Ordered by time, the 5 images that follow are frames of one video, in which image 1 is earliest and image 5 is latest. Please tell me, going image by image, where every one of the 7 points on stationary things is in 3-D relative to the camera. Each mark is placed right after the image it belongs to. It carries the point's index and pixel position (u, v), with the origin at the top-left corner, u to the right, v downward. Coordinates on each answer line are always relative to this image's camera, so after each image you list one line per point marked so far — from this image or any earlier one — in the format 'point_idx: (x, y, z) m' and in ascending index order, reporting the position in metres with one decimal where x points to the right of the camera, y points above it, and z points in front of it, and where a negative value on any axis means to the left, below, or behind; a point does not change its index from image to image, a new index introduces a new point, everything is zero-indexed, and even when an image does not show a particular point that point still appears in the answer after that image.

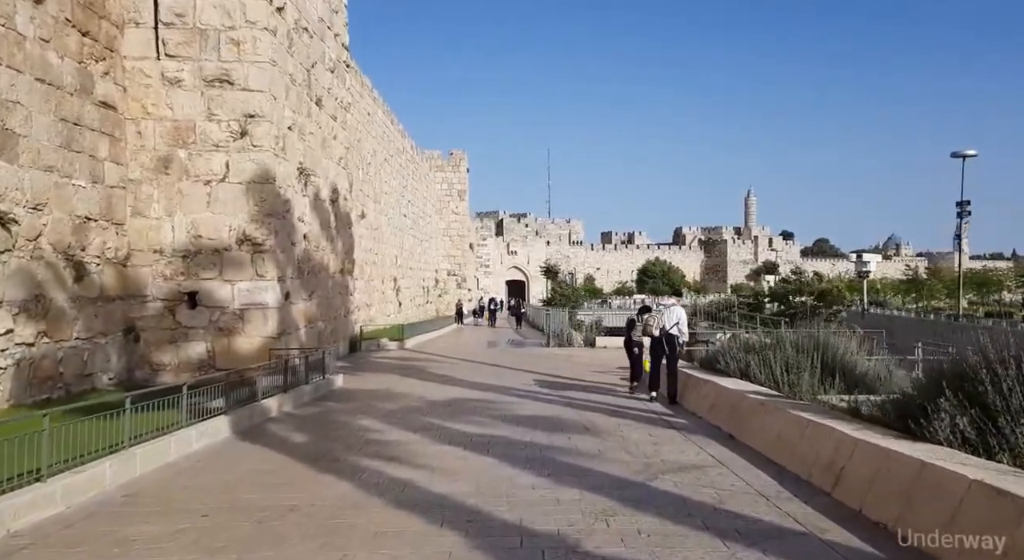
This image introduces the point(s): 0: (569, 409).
0: (+0.6, -1.2, +6.8) m
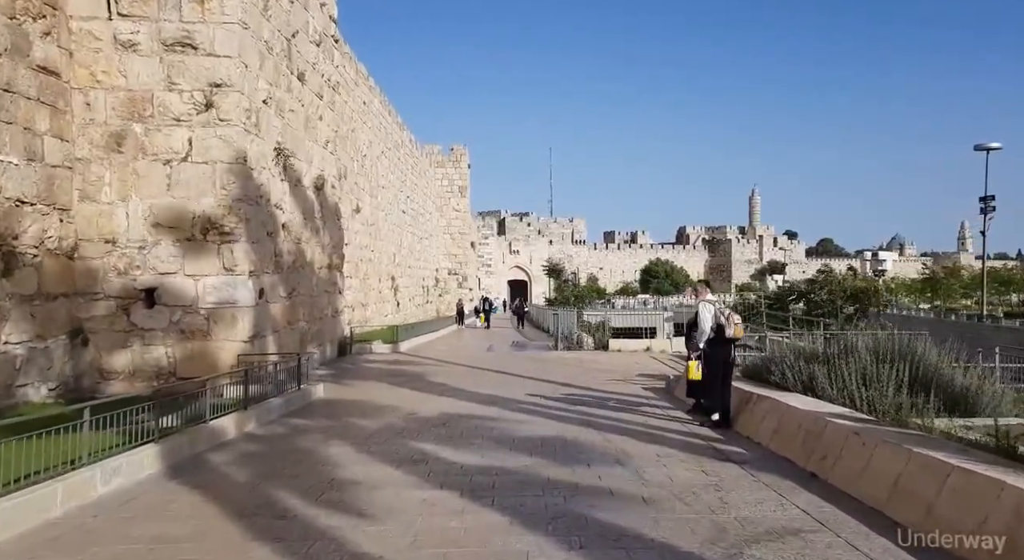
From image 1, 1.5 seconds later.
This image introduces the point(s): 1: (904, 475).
0: (+0.6, -1.2, +5.5) m
1: (+1.8, -0.9, +3.3) m
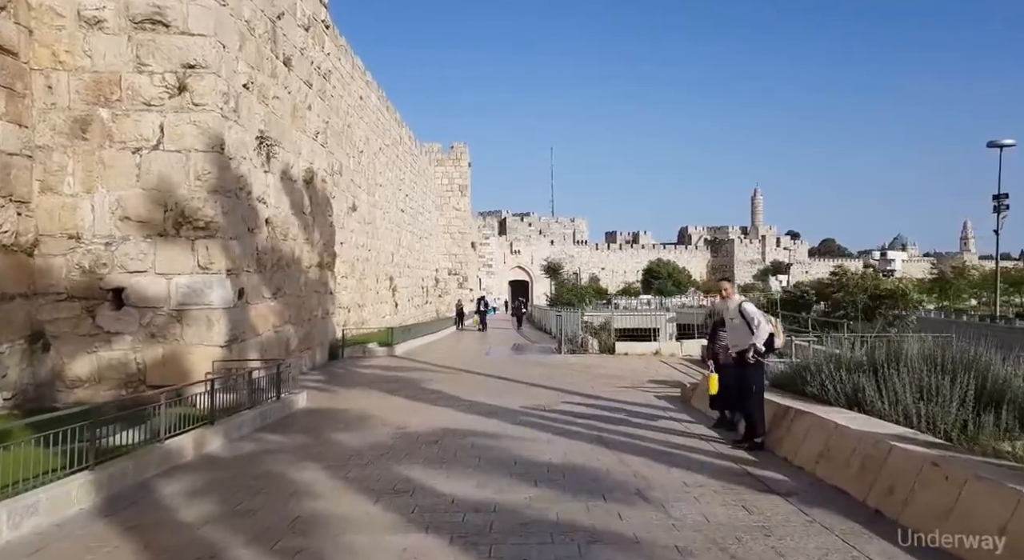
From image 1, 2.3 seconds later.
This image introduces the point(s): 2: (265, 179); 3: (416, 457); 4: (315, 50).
0: (+0.7, -1.2, +4.8) m
1: (+1.8, -0.9, +2.6) m
2: (-3.1, +1.3, +9.0) m
3: (-0.7, -1.2, +4.8) m
4: (-3.2, +3.7, +11.5) m
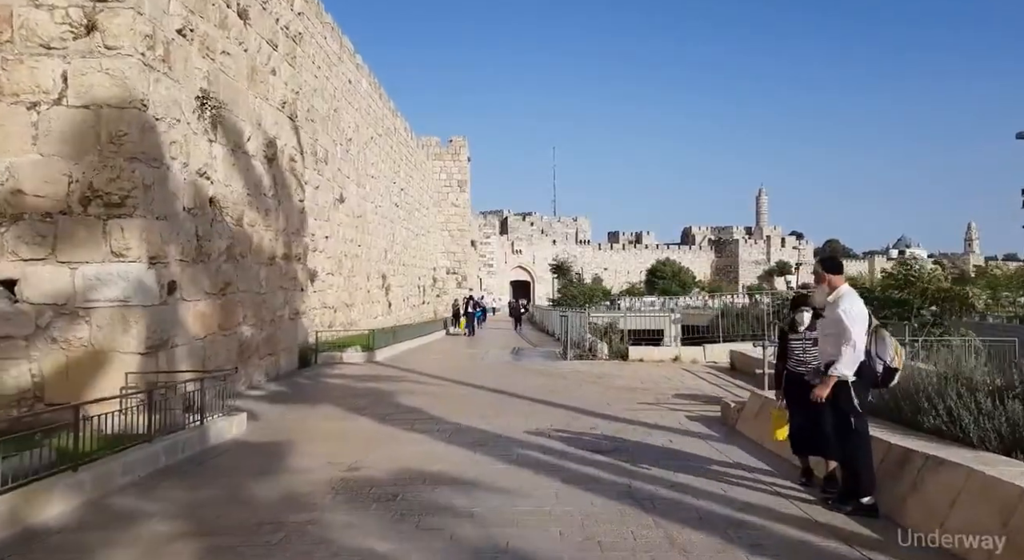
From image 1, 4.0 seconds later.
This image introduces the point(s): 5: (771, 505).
0: (+0.6, -1.1, +3.2) m
1: (+1.8, -0.8, +1.0) m
2: (-3.2, +1.4, +7.4) m
3: (-0.7, -1.1, +3.2) m
4: (-3.2, +3.8, +9.9) m
5: (+1.3, -1.1, +3.5) m
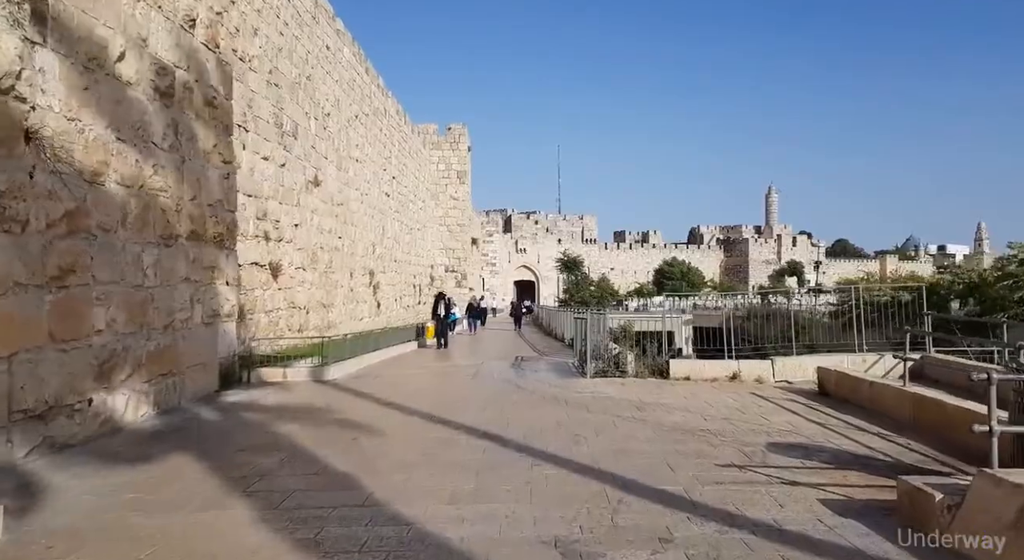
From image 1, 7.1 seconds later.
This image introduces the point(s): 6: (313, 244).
0: (+0.6, -1.0, +0.4) m
1: (+1.7, -0.7, -1.8) m
2: (-3.2, +1.5, +4.6) m
3: (-0.7, -1.0, +0.3) m
4: (-3.2, +3.9, +7.1) m
5: (+1.2, -1.0, +0.7) m
6: (-4.6, +0.8, +16.4) m
